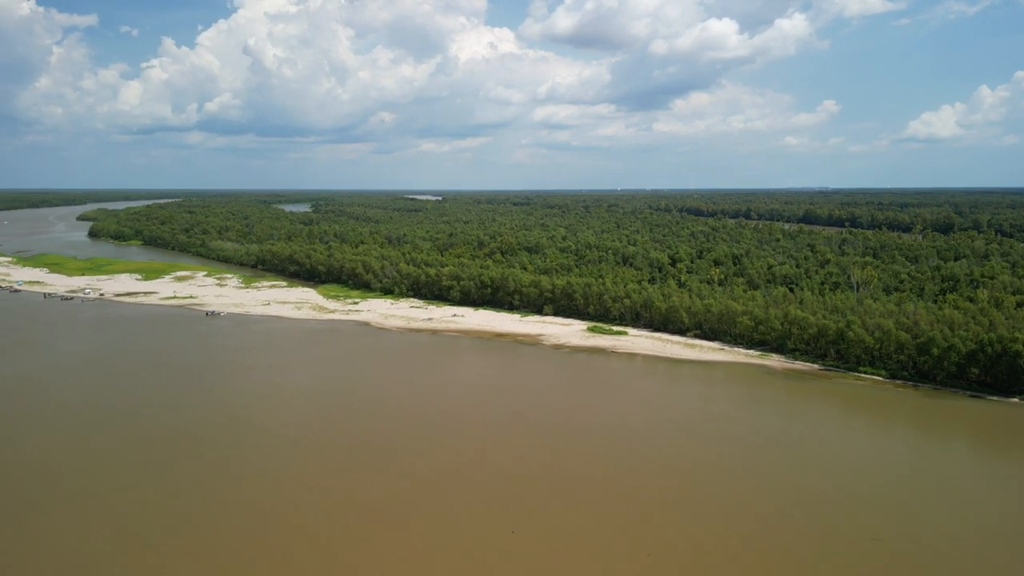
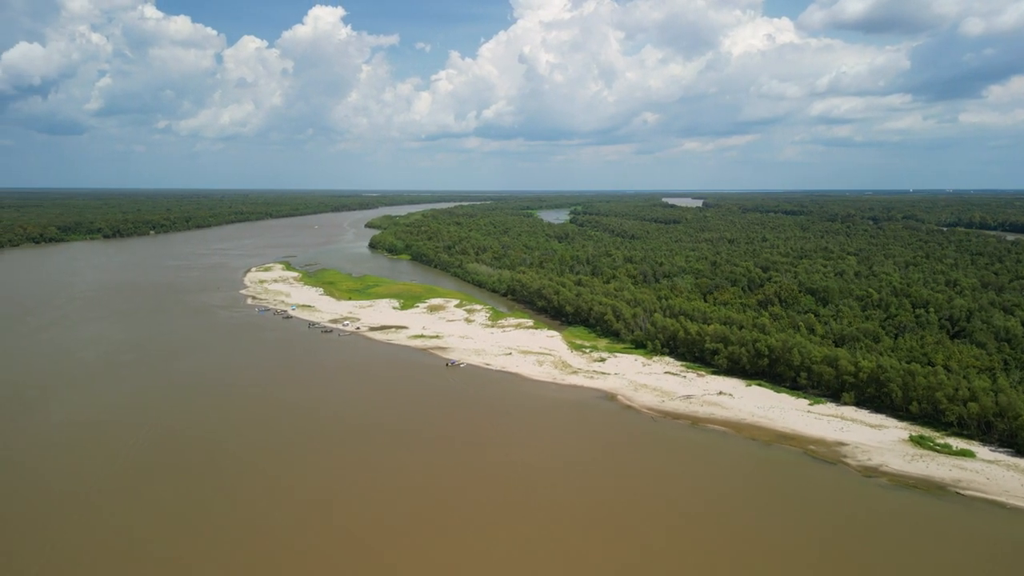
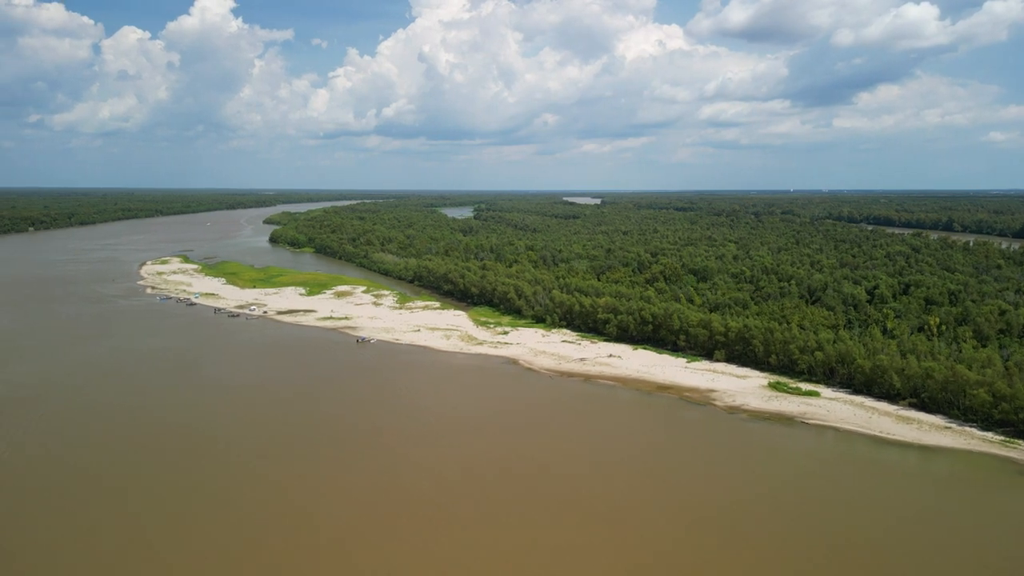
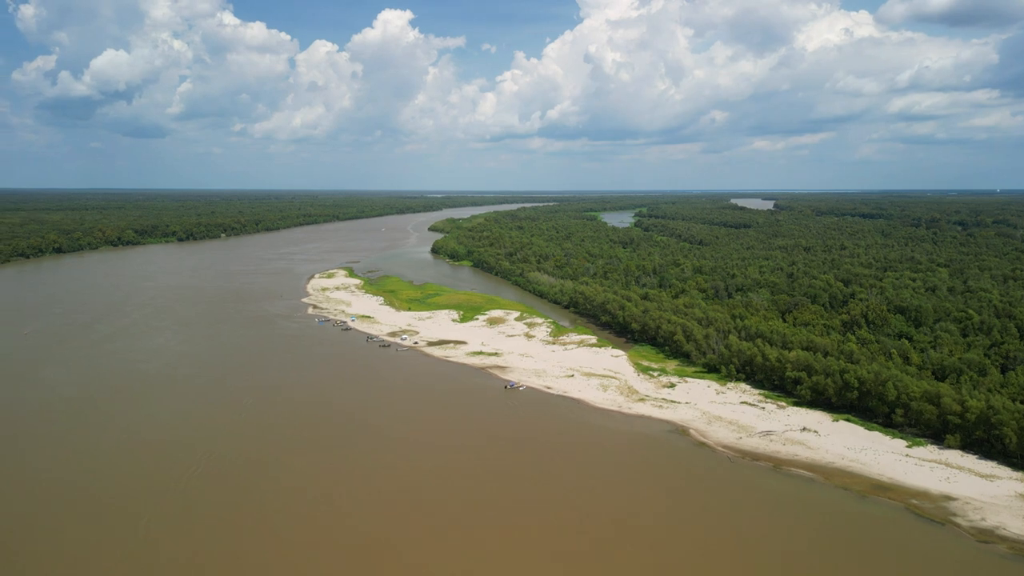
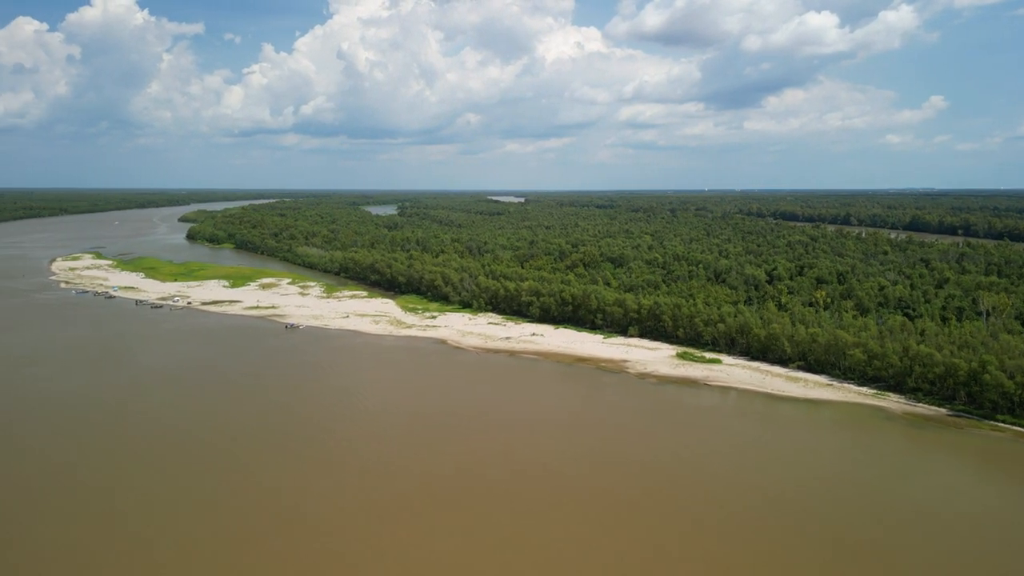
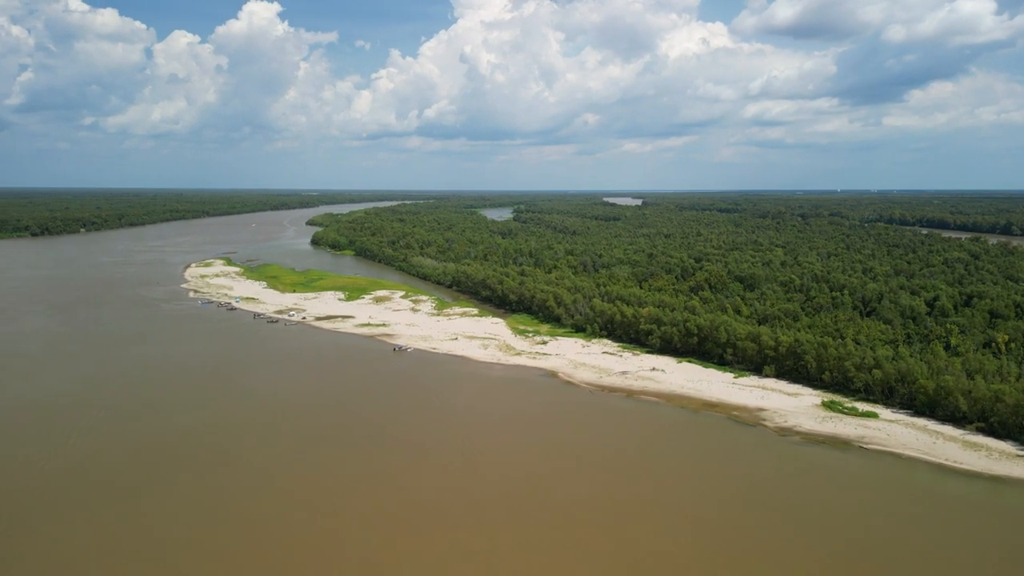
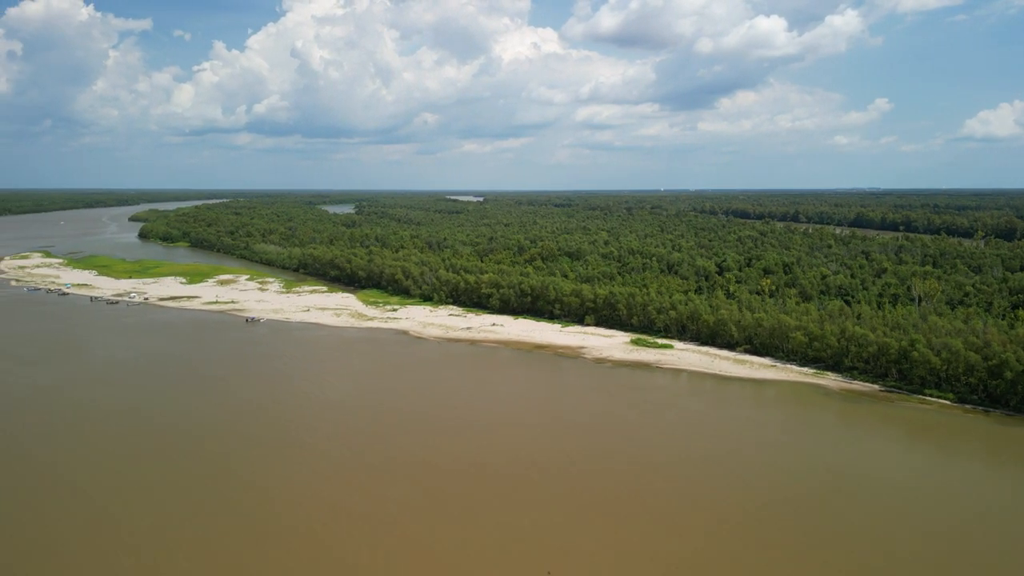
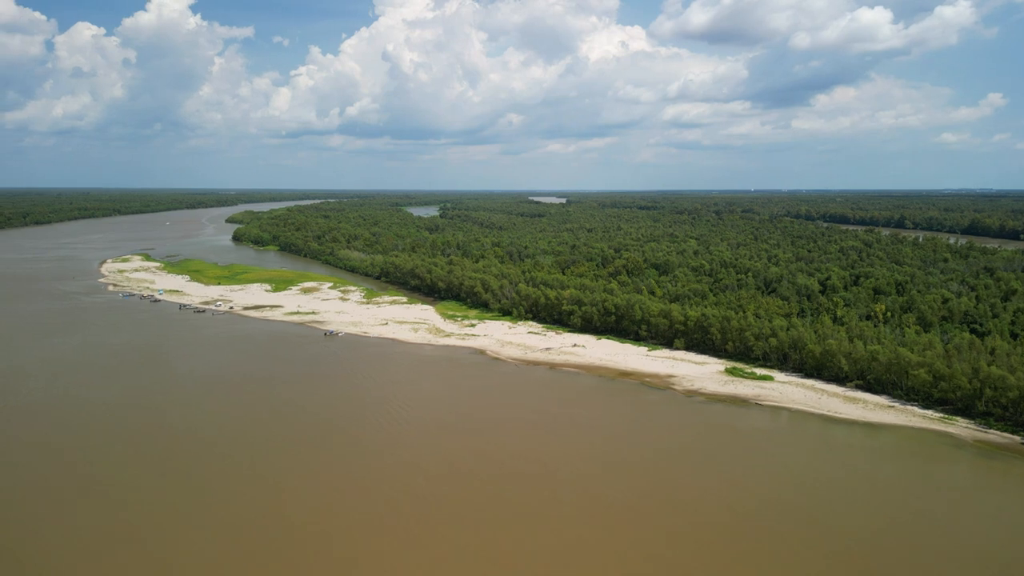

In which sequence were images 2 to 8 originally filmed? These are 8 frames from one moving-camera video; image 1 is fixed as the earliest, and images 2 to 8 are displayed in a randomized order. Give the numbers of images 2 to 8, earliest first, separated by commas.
7, 5, 8, 3, 6, 2, 4
